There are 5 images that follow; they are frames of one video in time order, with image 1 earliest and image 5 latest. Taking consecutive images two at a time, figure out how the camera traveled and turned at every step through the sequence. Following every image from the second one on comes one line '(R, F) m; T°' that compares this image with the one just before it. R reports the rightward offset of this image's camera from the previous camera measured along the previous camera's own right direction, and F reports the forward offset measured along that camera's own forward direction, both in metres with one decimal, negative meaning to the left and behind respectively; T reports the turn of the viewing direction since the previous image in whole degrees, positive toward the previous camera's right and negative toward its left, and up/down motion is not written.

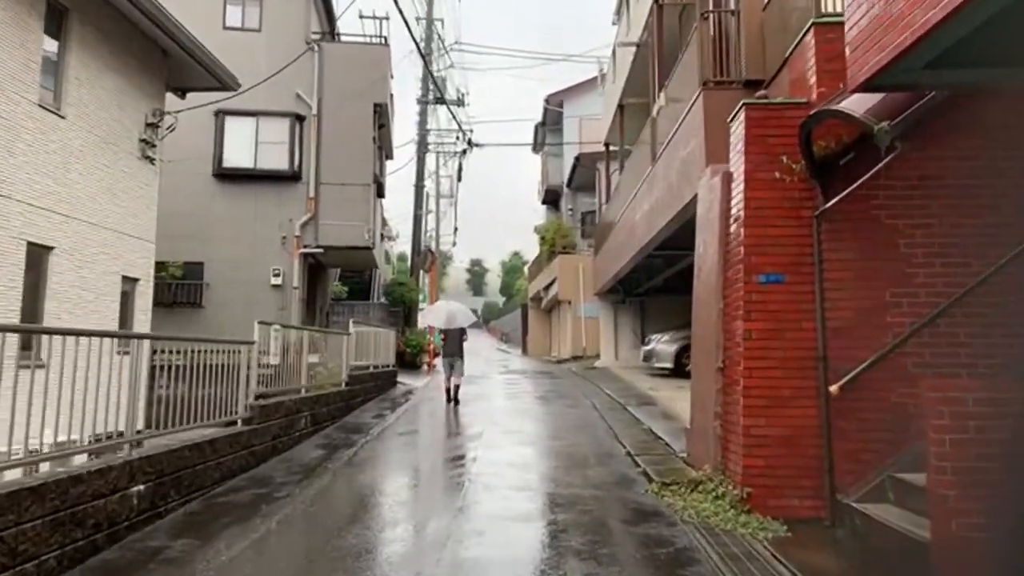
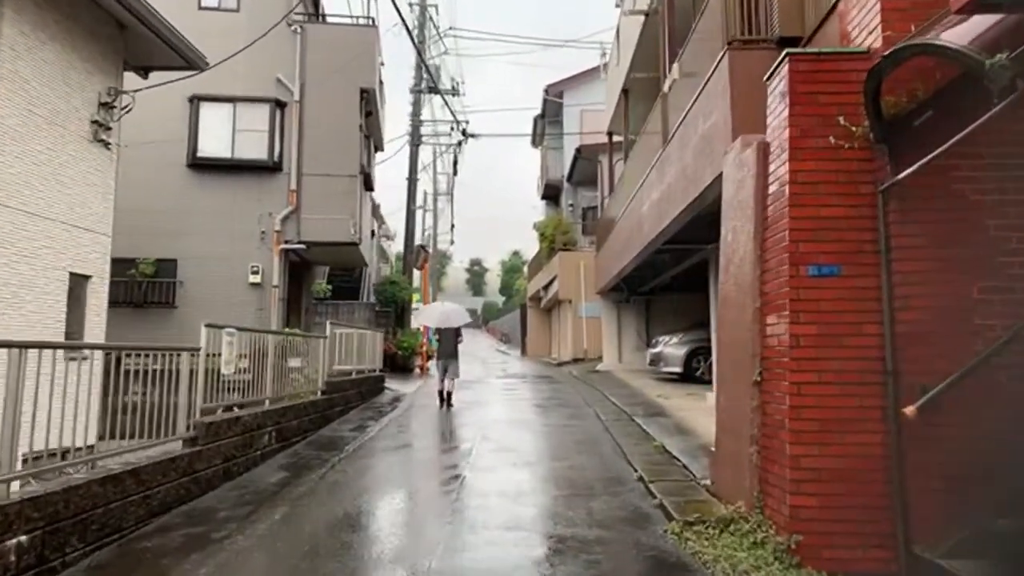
(+0.1, +1.0) m; 0°
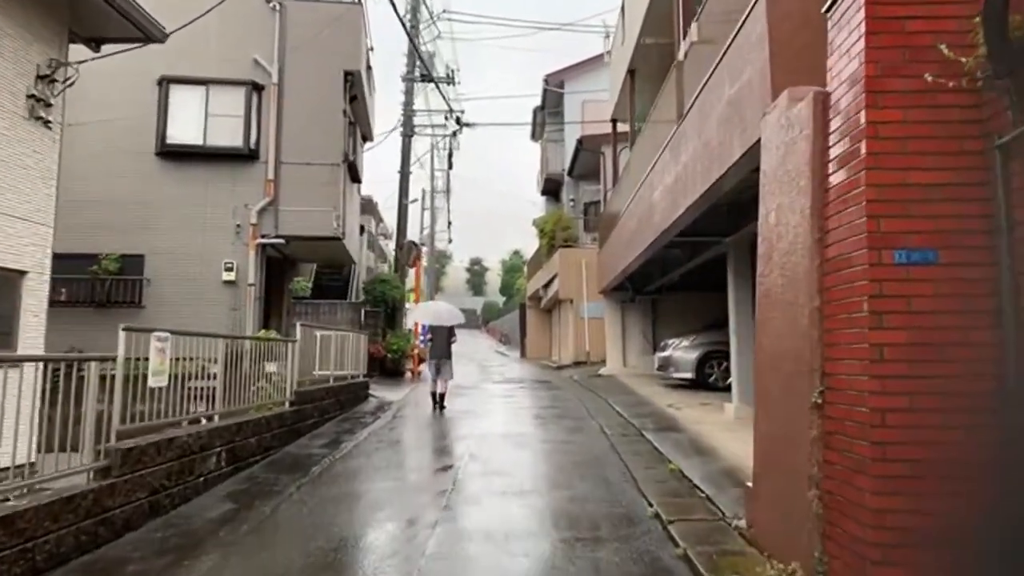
(+0.1, +1.1) m; 0°
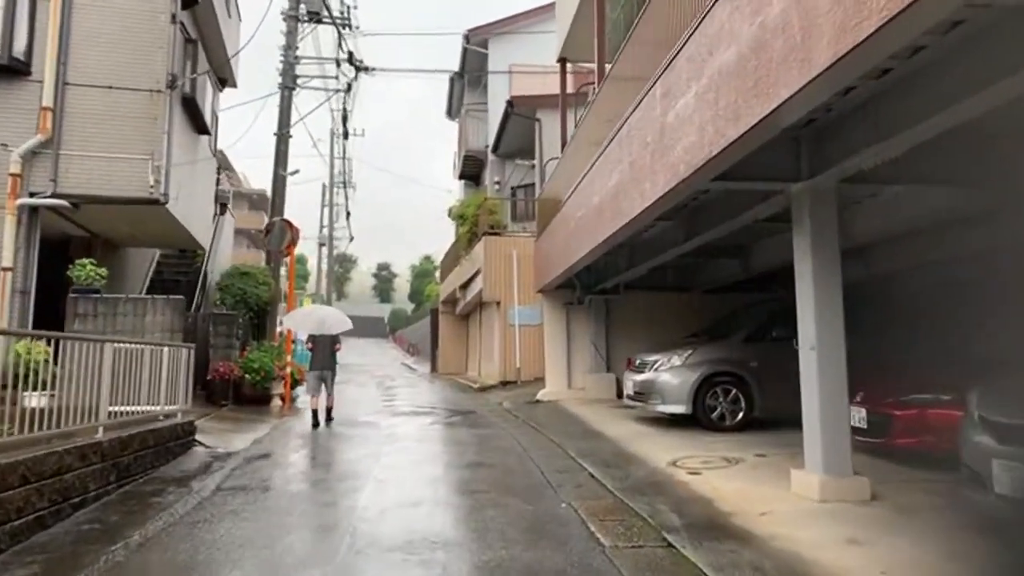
(0.0, +4.0) m; +7°
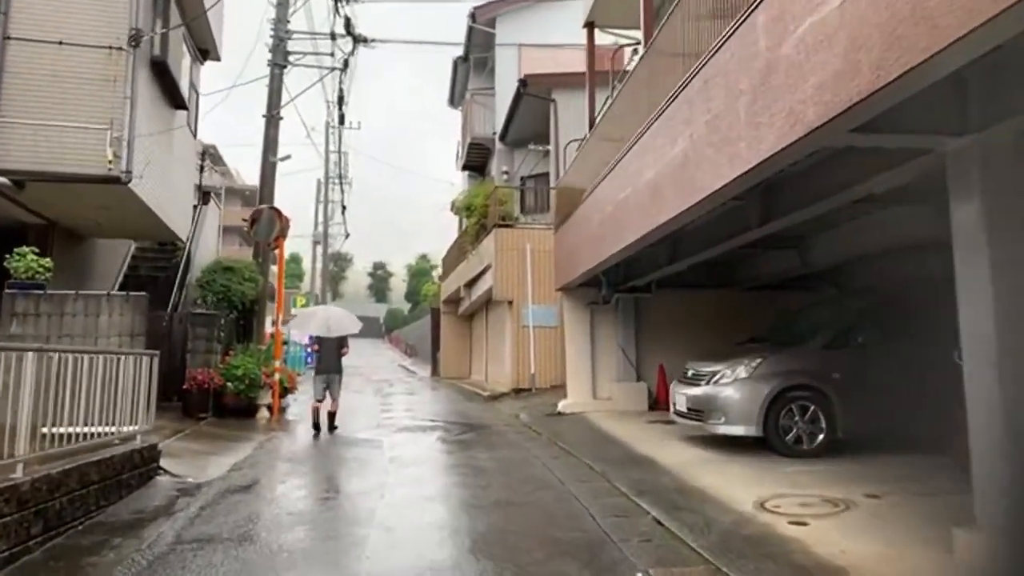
(-0.3, +1.4) m; 0°
